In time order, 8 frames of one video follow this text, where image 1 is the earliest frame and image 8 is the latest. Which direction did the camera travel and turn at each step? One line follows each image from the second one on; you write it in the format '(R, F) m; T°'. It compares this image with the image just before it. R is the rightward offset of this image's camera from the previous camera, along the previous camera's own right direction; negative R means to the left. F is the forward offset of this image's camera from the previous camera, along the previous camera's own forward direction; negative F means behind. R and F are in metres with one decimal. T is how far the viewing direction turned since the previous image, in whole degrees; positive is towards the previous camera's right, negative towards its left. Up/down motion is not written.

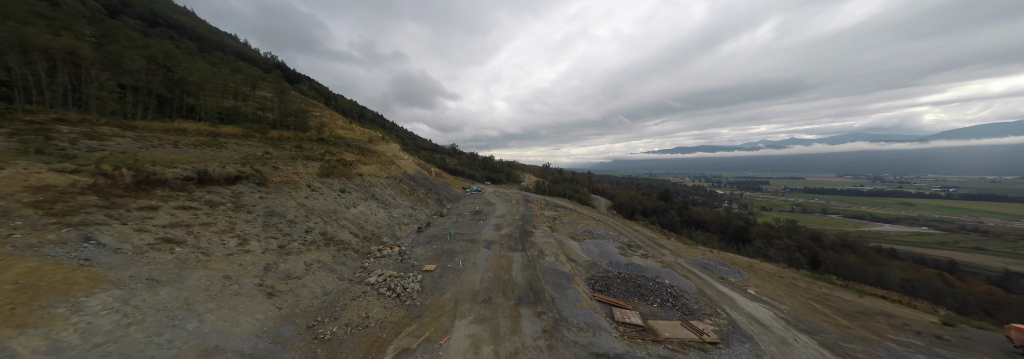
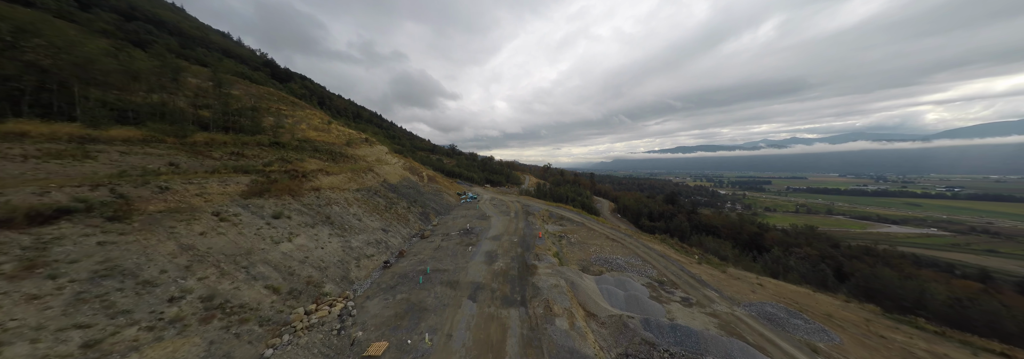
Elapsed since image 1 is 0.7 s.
(+0.2, +2.8) m; 0°
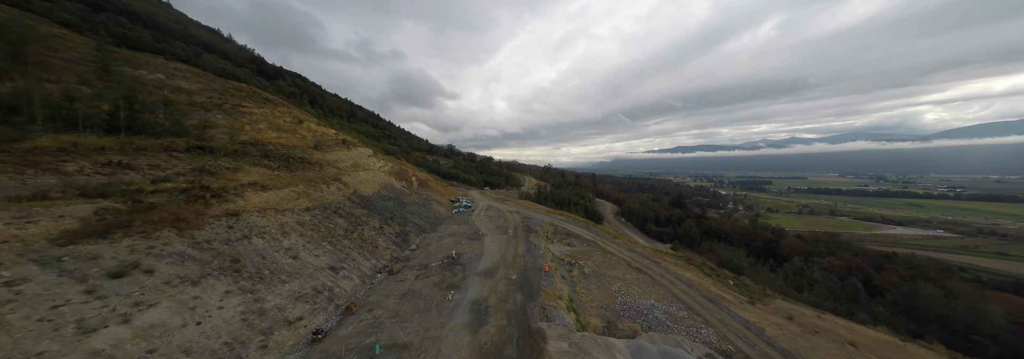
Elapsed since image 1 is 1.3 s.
(+0.1, +3.0) m; 0°
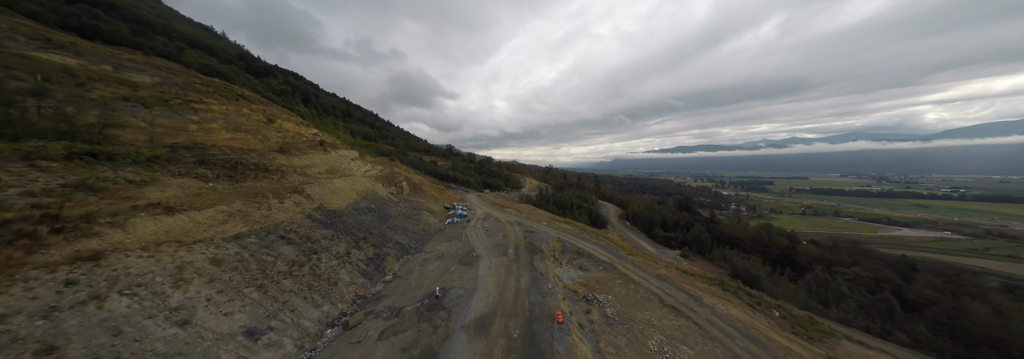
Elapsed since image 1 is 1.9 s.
(0.0, +2.5) m; 0°
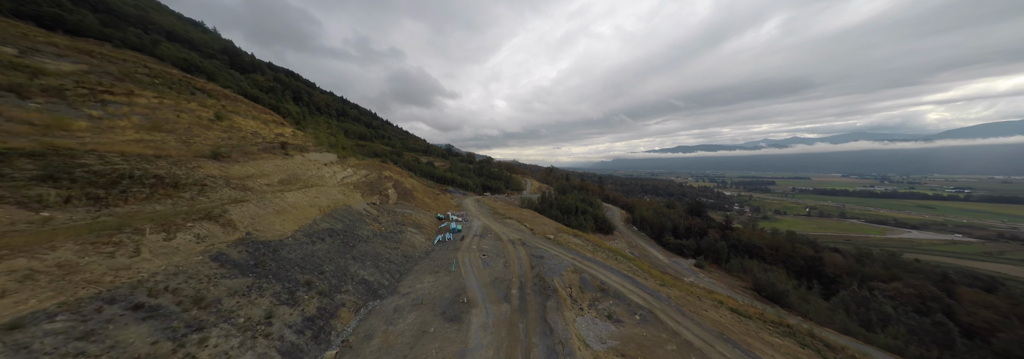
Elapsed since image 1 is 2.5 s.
(-0.2, +3.3) m; 0°
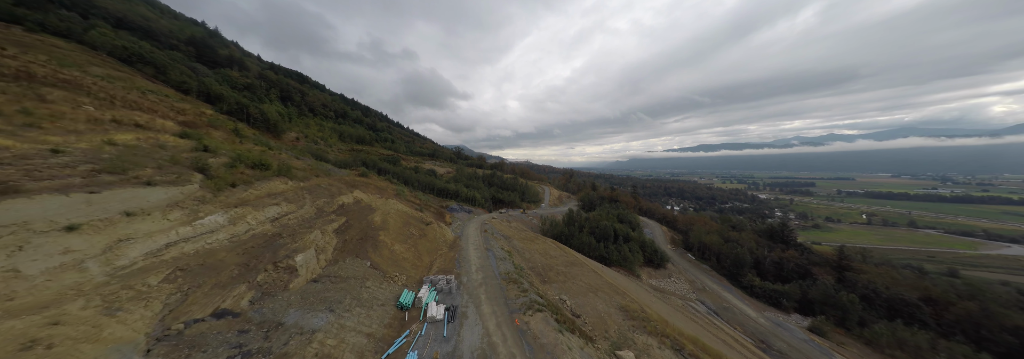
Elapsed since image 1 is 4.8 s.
(-1.0, +11.7) m; -3°
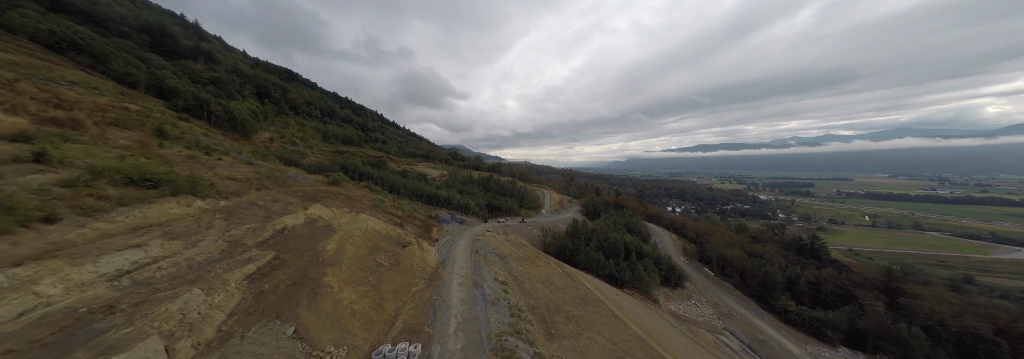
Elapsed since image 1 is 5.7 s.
(+0.2, +4.9) m; 0°
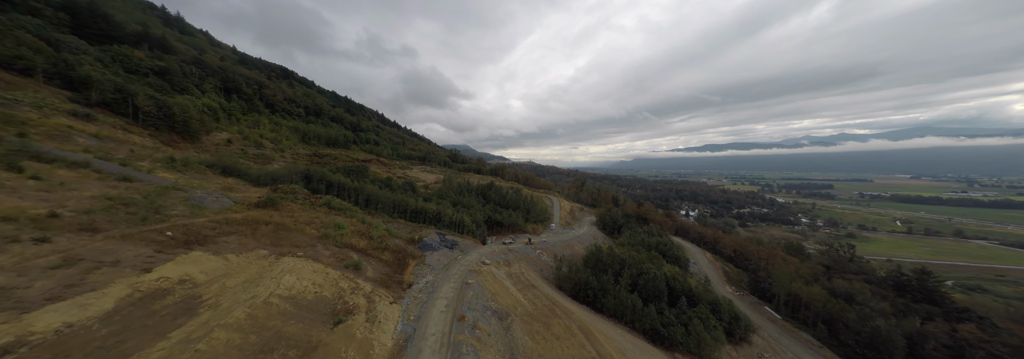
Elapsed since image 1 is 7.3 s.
(0.0, +8.7) m; -1°
